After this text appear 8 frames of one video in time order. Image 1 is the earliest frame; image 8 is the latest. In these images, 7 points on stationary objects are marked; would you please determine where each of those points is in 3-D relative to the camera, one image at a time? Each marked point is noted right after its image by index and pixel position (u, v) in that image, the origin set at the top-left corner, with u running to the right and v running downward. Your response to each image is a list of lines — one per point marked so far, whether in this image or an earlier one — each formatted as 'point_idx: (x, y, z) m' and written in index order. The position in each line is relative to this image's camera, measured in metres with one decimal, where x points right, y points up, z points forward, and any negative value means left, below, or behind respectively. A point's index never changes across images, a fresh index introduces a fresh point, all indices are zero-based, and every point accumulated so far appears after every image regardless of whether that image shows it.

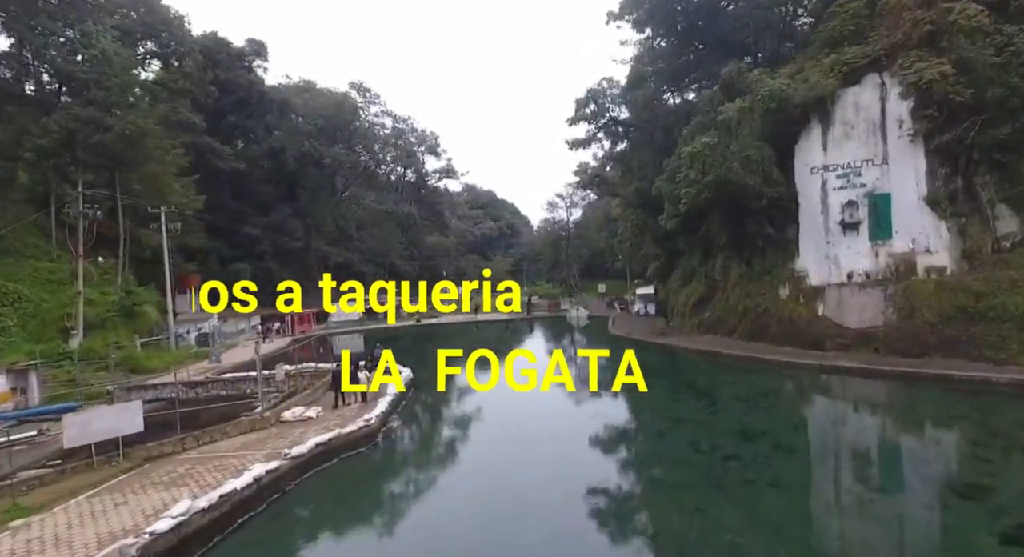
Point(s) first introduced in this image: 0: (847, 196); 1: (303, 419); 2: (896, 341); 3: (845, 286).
0: (+11.7, +2.9, +19.1) m
1: (-4.5, -3.1, +11.9) m
2: (+11.7, -1.9, +16.7) m
3: (+11.5, -0.2, +18.9) m
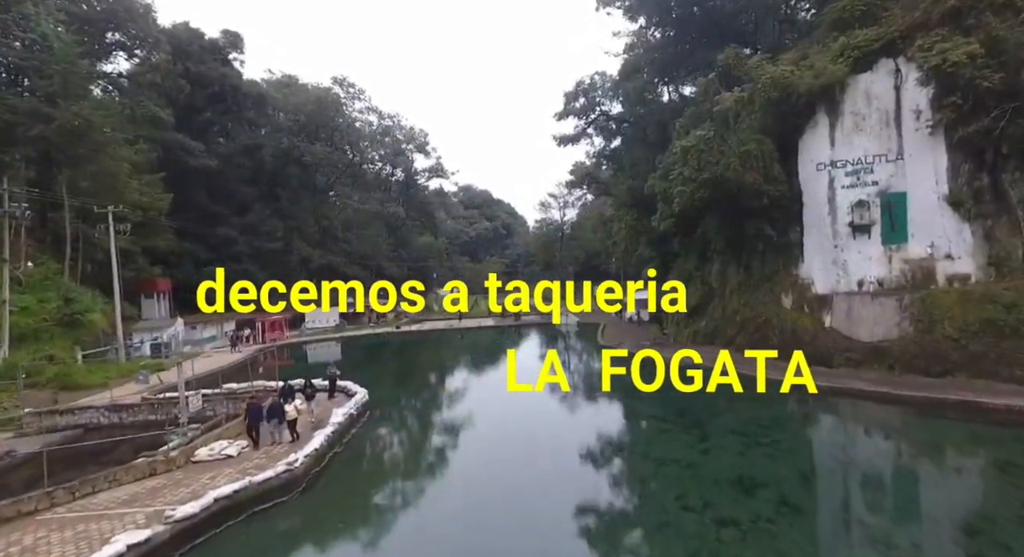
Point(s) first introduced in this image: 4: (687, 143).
0: (+10.9, +2.6, +17.2) m
1: (-5.3, -3.3, +10.0) m
2: (+10.9, -2.2, +14.8) m
3: (+10.7, -0.5, +17.0) m
4: (+6.5, +5.1, +20.3) m
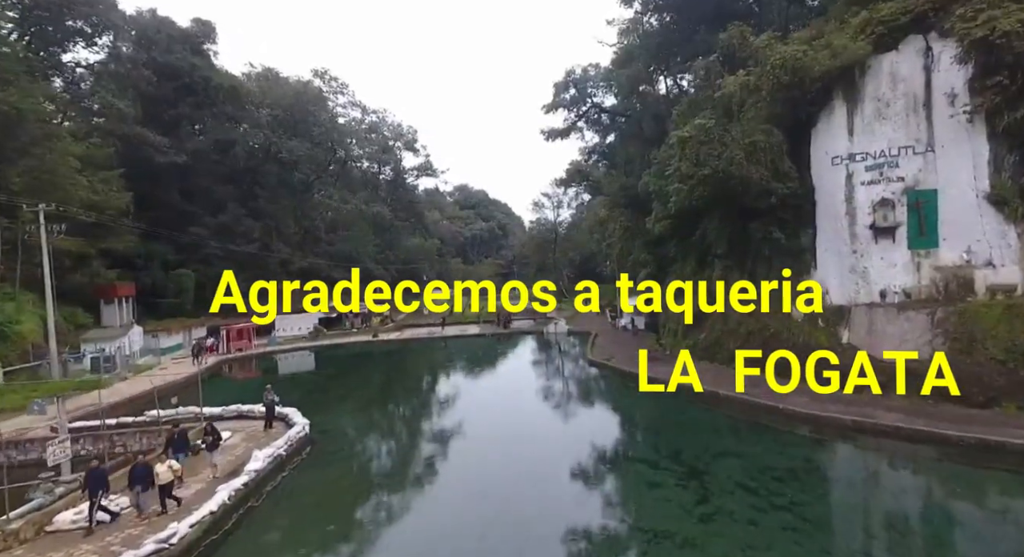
0: (+10.1, +2.4, +15.0) m
1: (-6.1, -3.5, +7.8) m
2: (+10.1, -2.4, +12.6) m
3: (+9.9, -0.8, +14.8) m
4: (+5.7, +4.9, +18.1) m
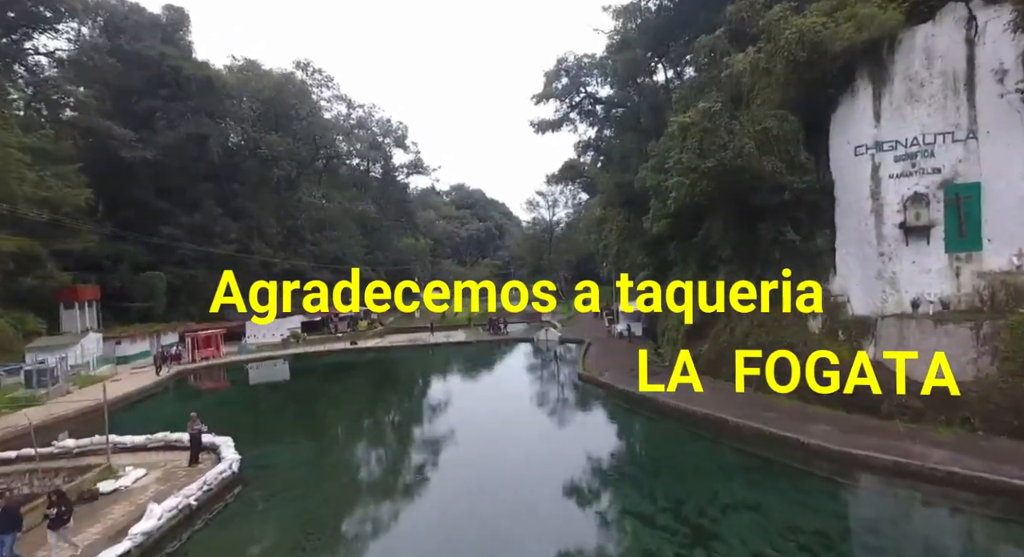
0: (+9.5, +2.2, +13.0) m
1: (-6.7, -3.7, +5.8) m
2: (+9.5, -2.6, +10.6) m
3: (+9.3, -0.9, +12.8) m
4: (+5.2, +4.7, +16.1) m
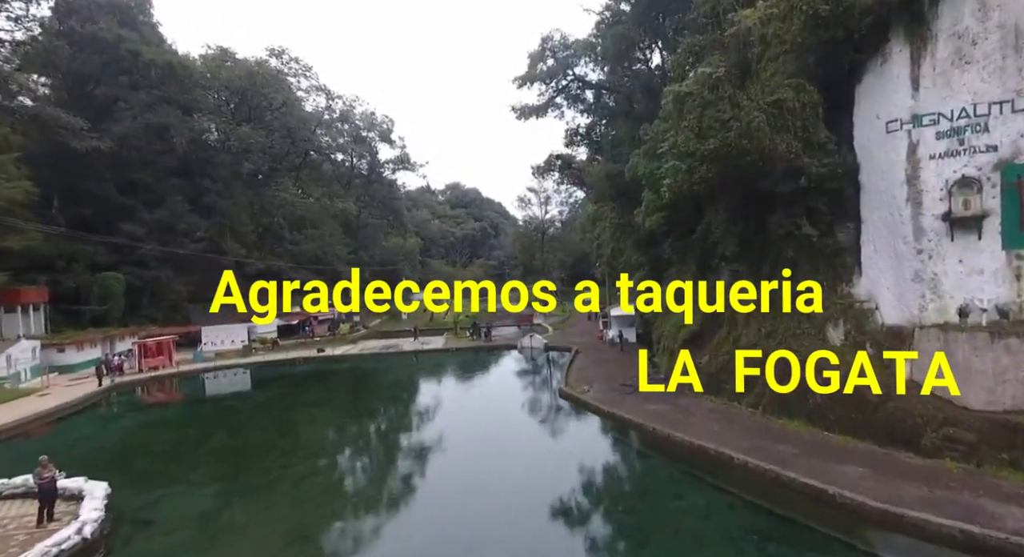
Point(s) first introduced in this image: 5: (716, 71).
0: (+8.7, +2.1, +10.6) m
1: (-7.5, -3.7, +3.3) m
2: (+8.7, -2.7, +8.2) m
3: (+8.4, -1.0, +10.4) m
4: (+4.3, +4.6, +13.7) m
5: (+4.8, +4.8, +12.9) m
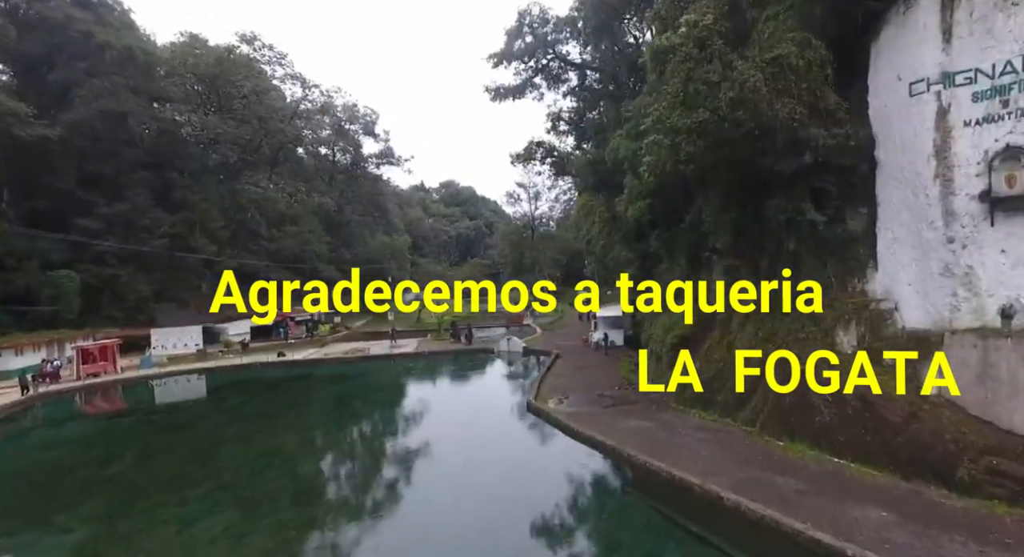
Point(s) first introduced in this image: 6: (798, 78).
0: (+7.7, +2.2, +8.6) m
1: (-8.5, -3.7, +1.3) m
2: (+7.7, -2.6, +6.2) m
3: (+7.5, -0.9, +8.4) m
4: (+3.3, +4.7, +11.6) m
5: (+3.8, +4.9, +10.9) m
6: (+5.2, +3.6, +9.9) m
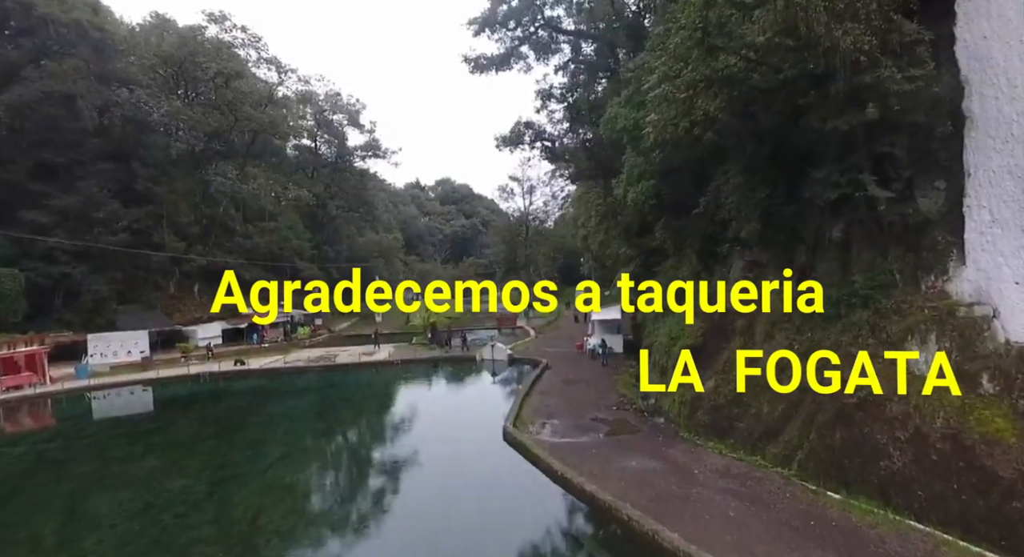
0: (+7.1, +2.3, +5.9) m
1: (-9.1, -3.6, -1.4) m
2: (+7.2, -2.5, +3.5) m
3: (+6.9, -0.8, +5.6) m
4: (+2.7, +4.8, +8.9) m
5: (+3.3, +4.9, +8.2) m
6: (+4.6, +3.7, +7.2) m
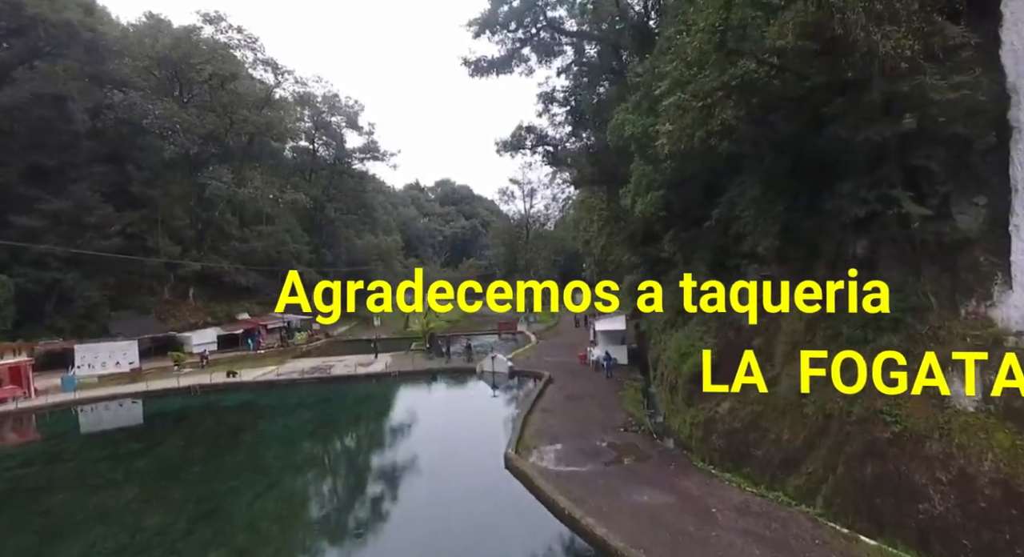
0: (+7.2, +2.0, +5.2) m
1: (-9.0, -3.9, -2.1) m
2: (+7.2, -2.9, +2.8) m
3: (+6.9, -1.2, +5.0) m
4: (+2.8, +4.4, +8.2) m
5: (+3.3, +4.6, +7.5) m
6: (+4.7, +3.3, +6.5) m
